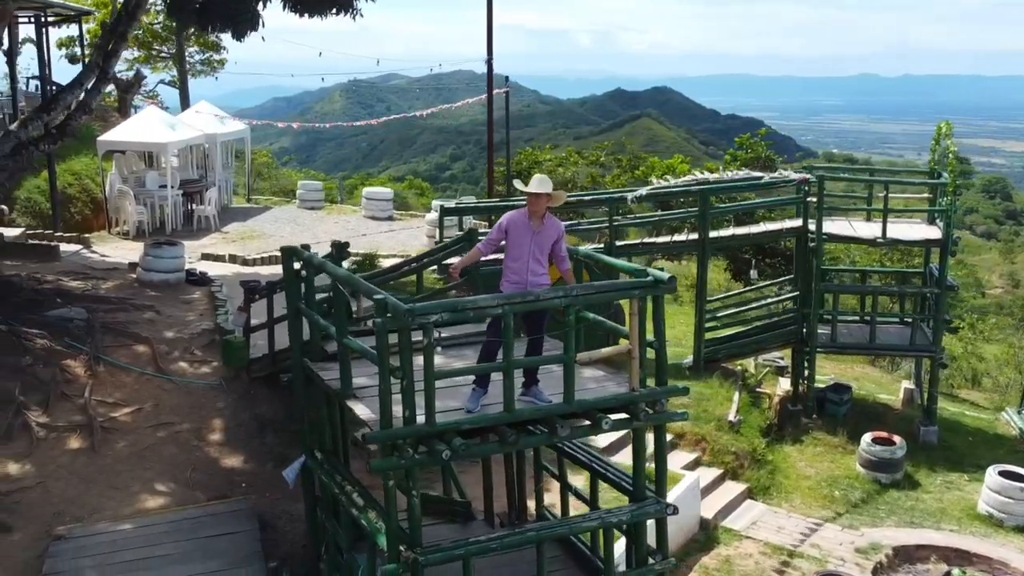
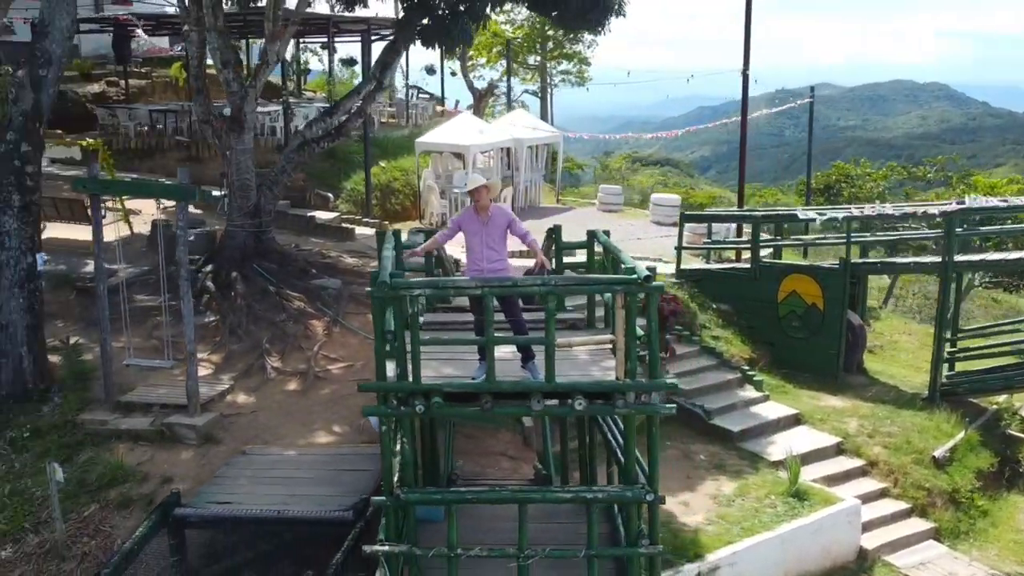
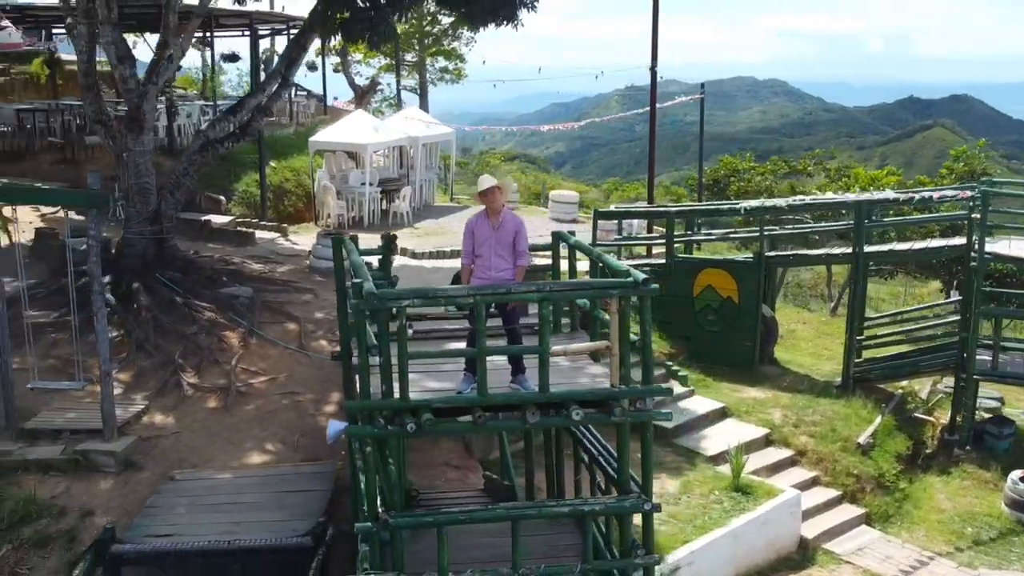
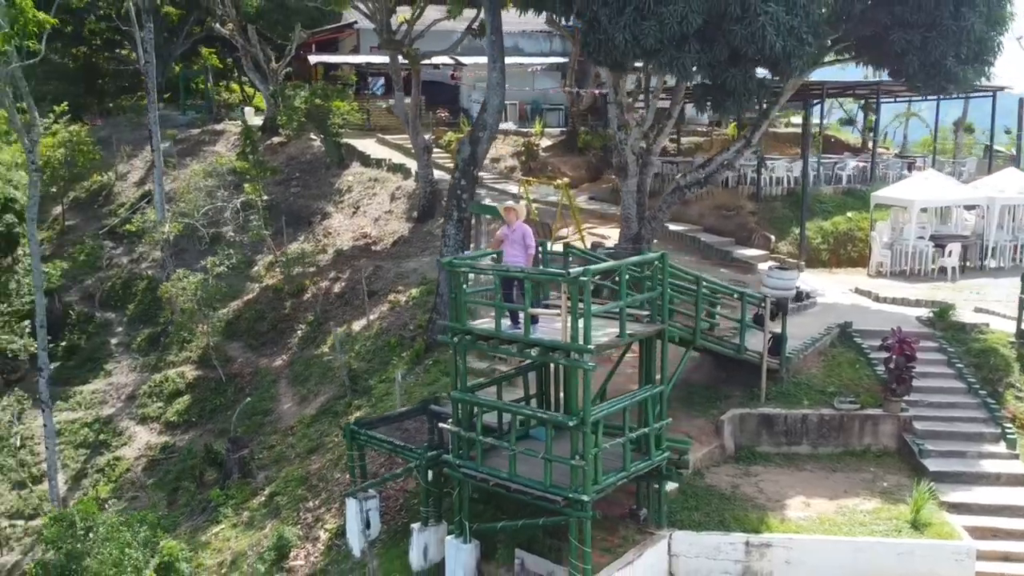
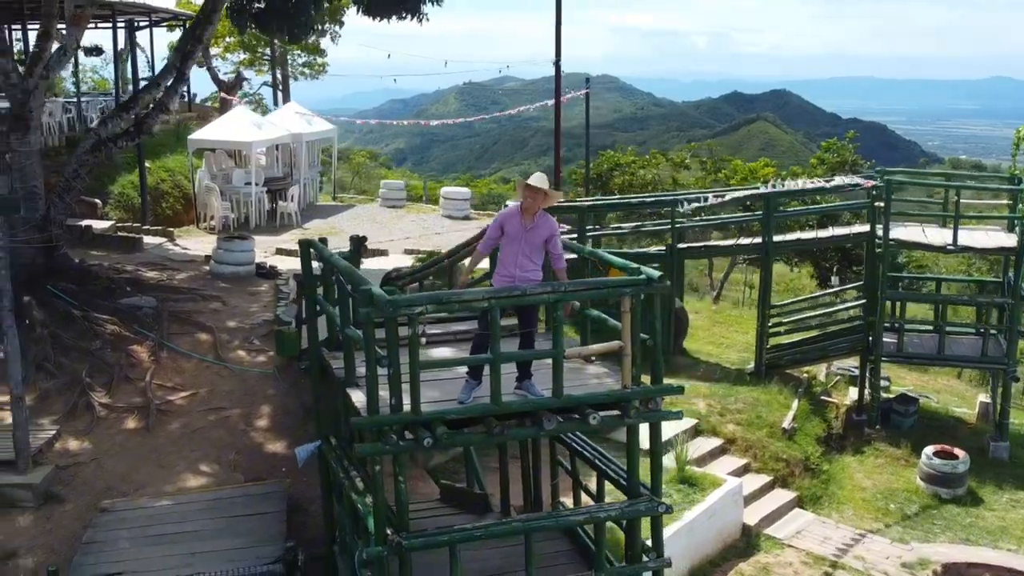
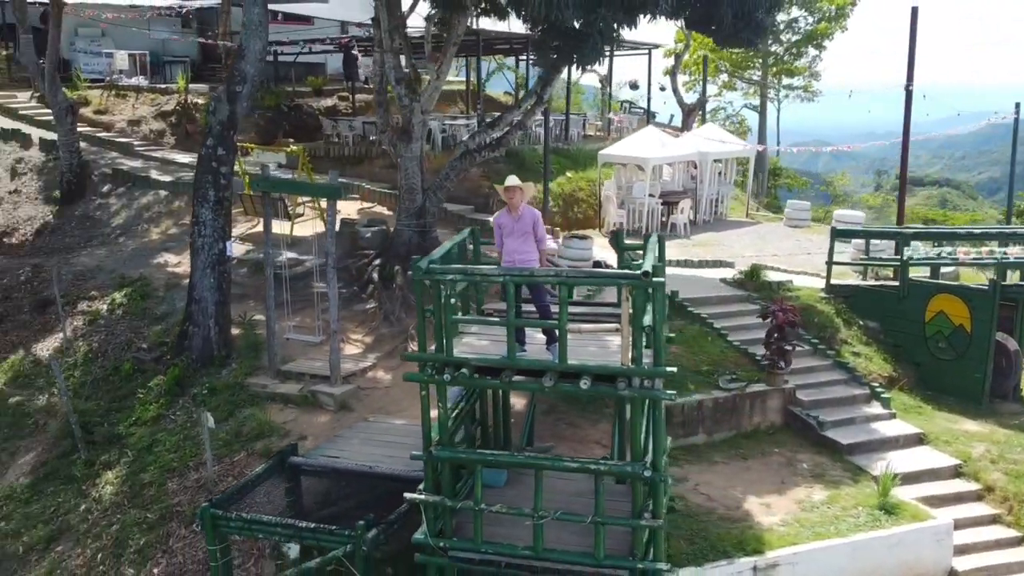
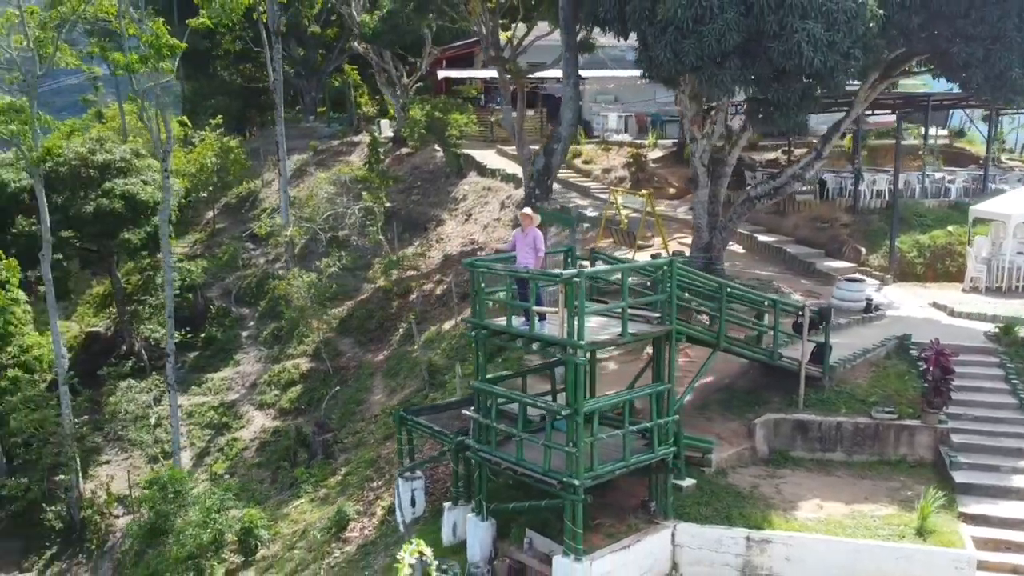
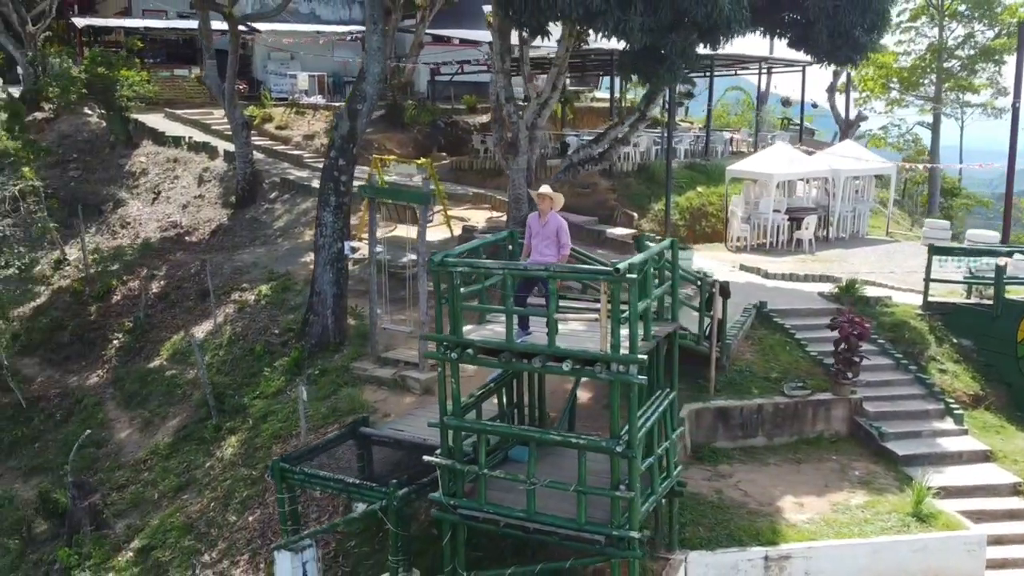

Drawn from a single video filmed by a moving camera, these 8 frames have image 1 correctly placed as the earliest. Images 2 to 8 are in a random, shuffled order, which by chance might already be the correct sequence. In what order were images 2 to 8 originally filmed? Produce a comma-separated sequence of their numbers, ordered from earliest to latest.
5, 3, 2, 6, 8, 4, 7
